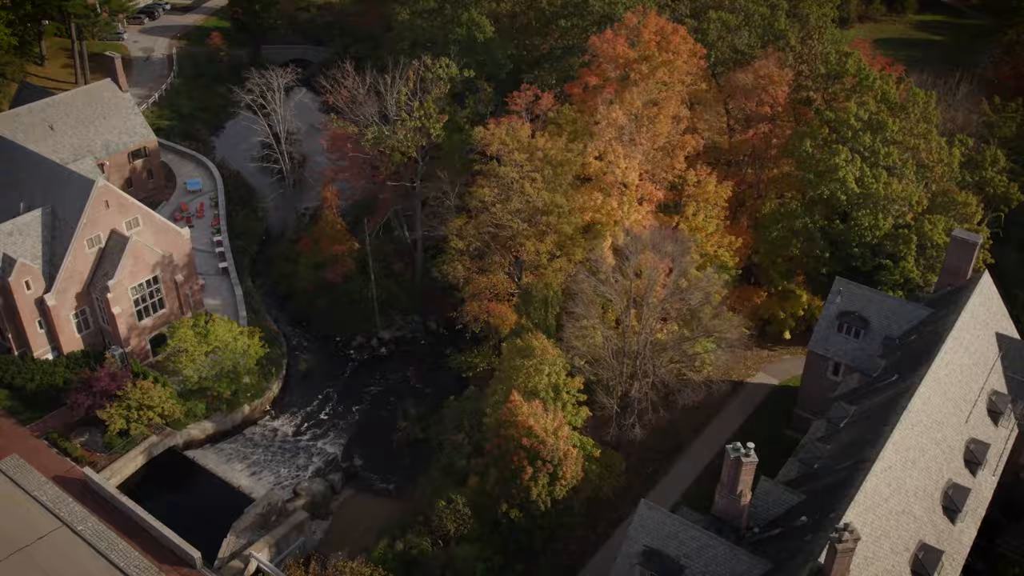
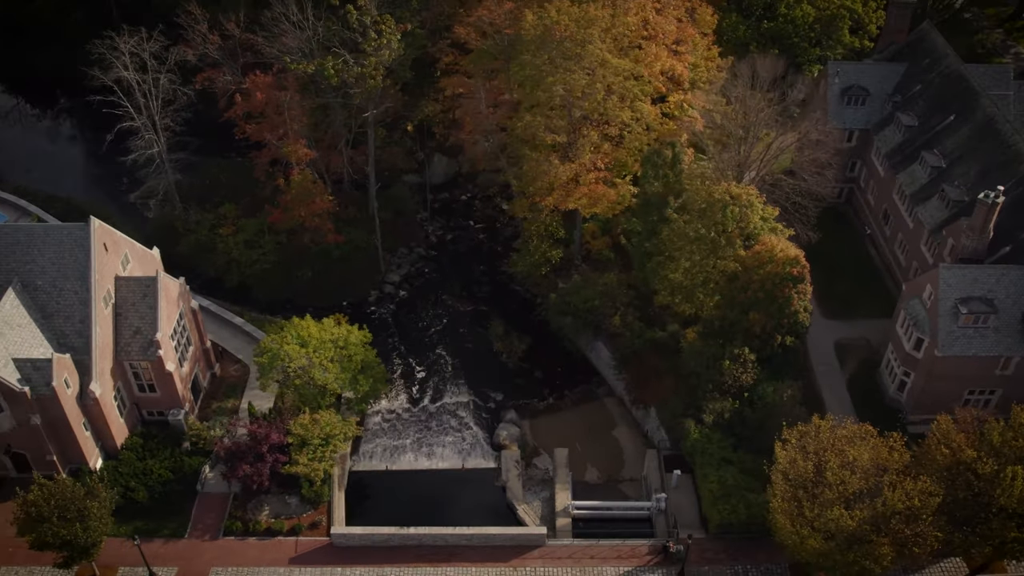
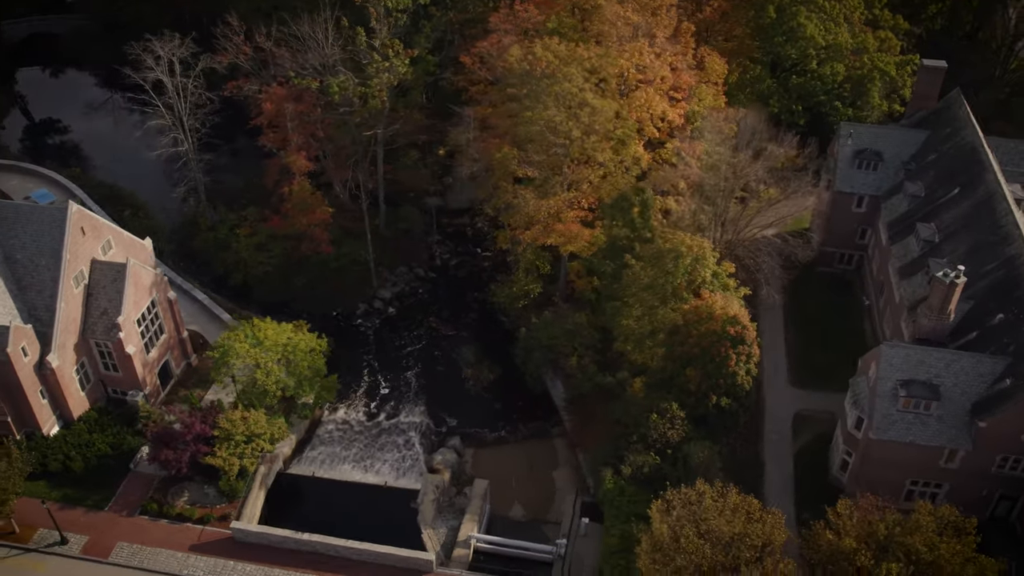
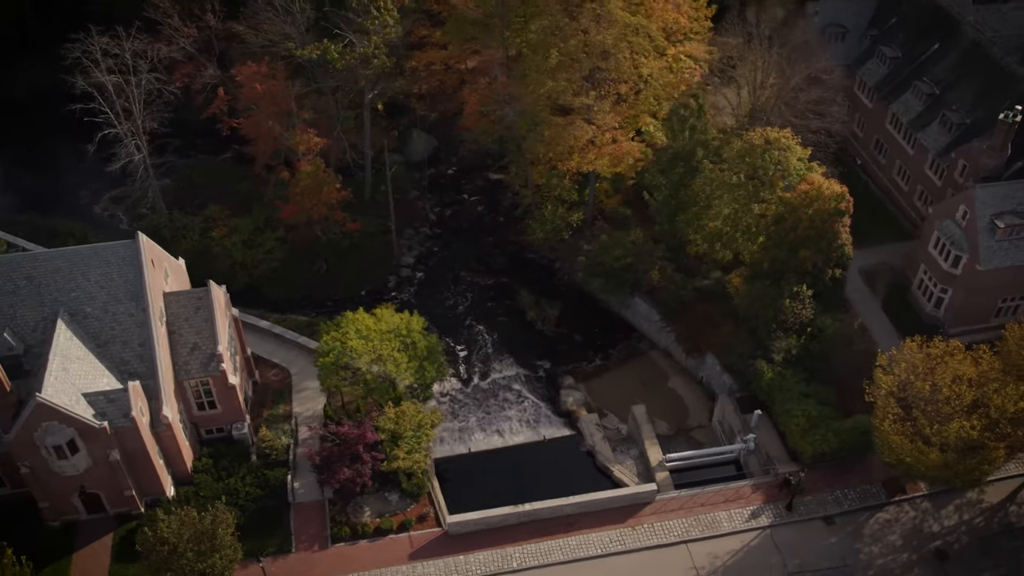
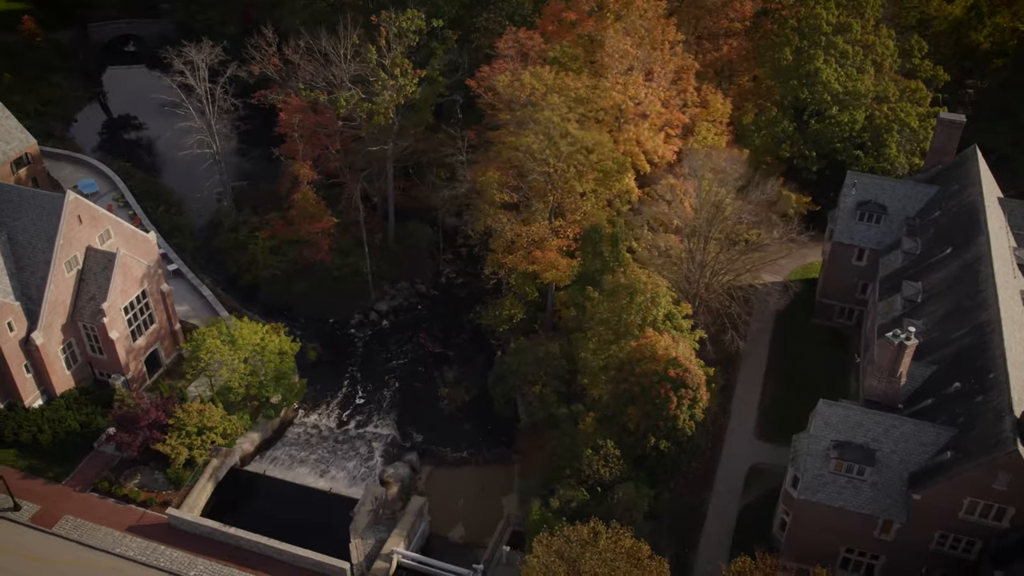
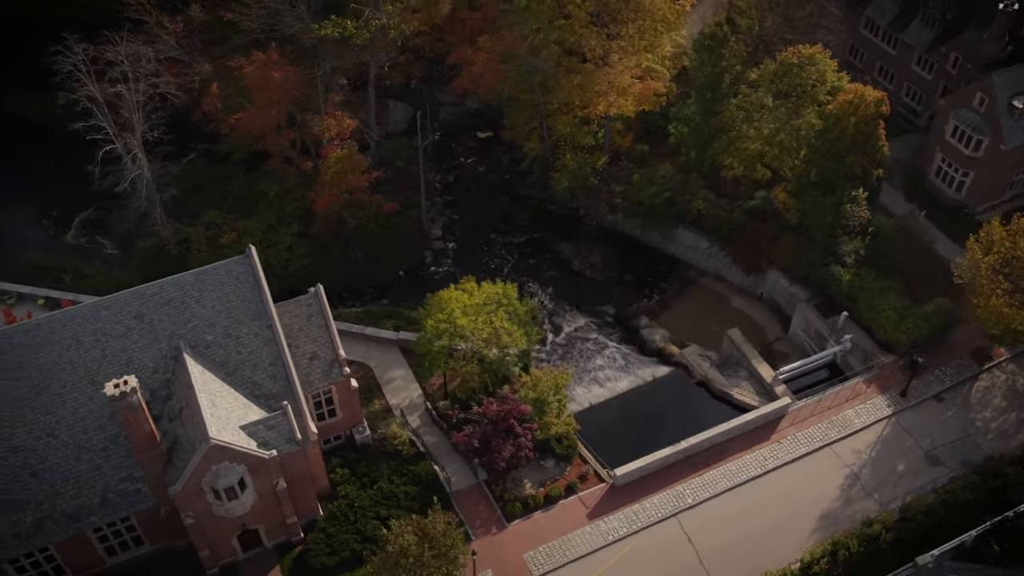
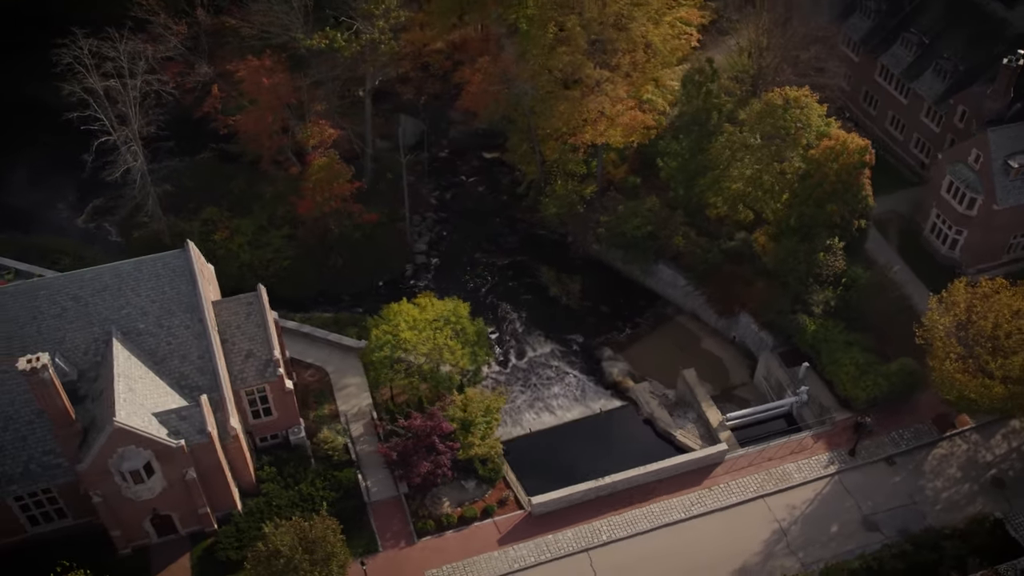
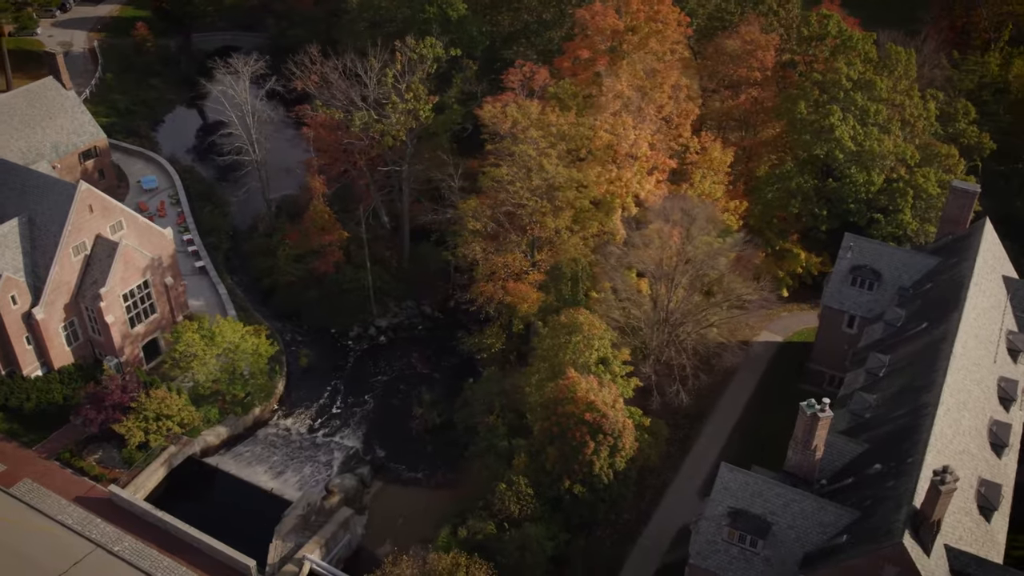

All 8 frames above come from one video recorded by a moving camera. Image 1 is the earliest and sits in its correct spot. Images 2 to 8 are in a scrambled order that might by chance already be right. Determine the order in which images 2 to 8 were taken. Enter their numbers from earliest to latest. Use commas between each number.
8, 5, 3, 2, 4, 7, 6
